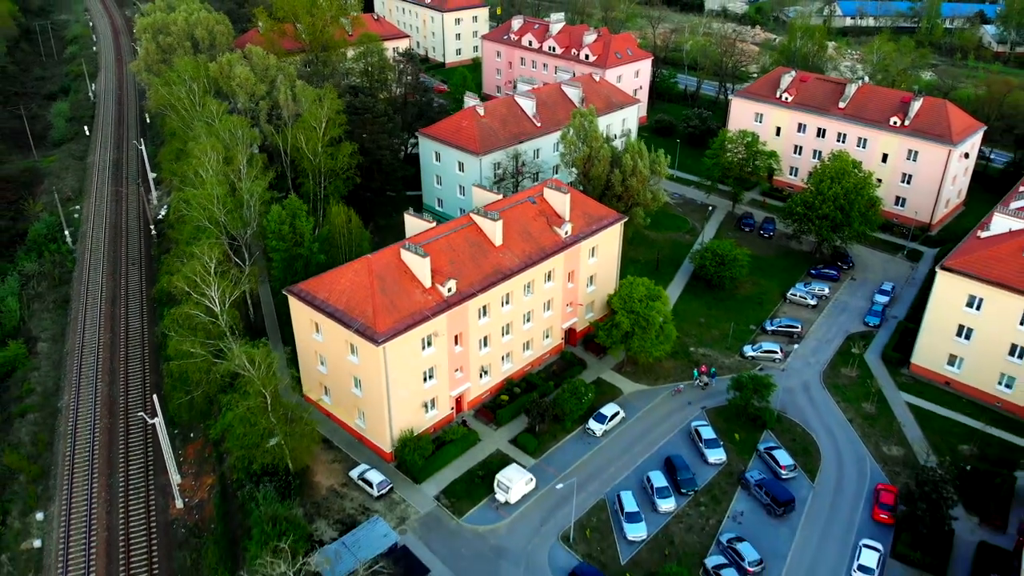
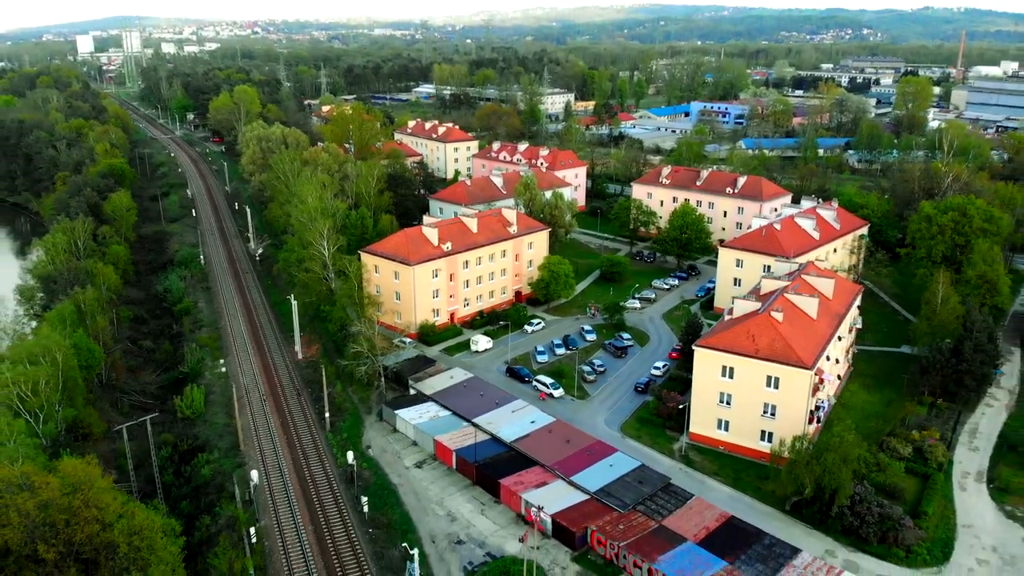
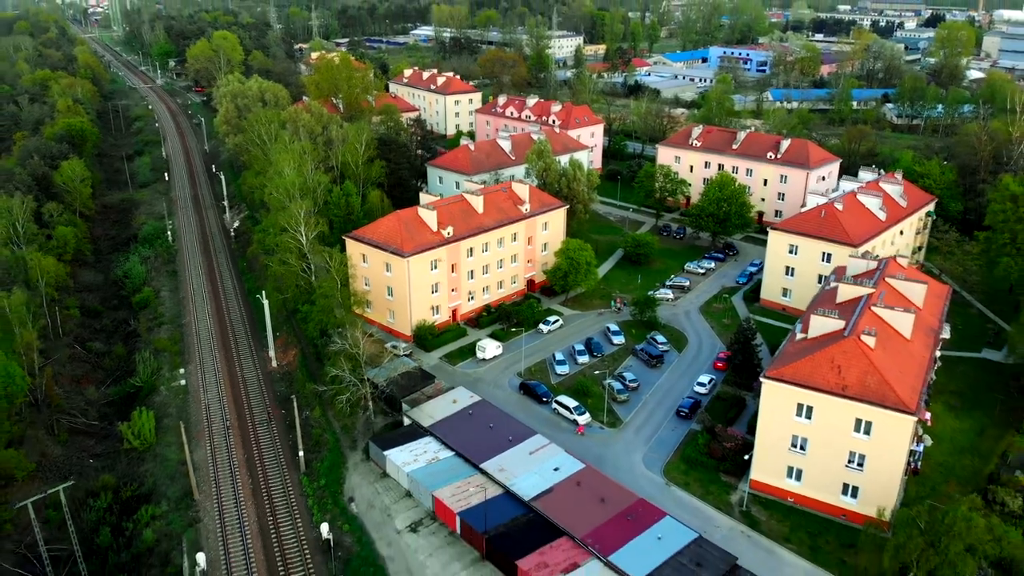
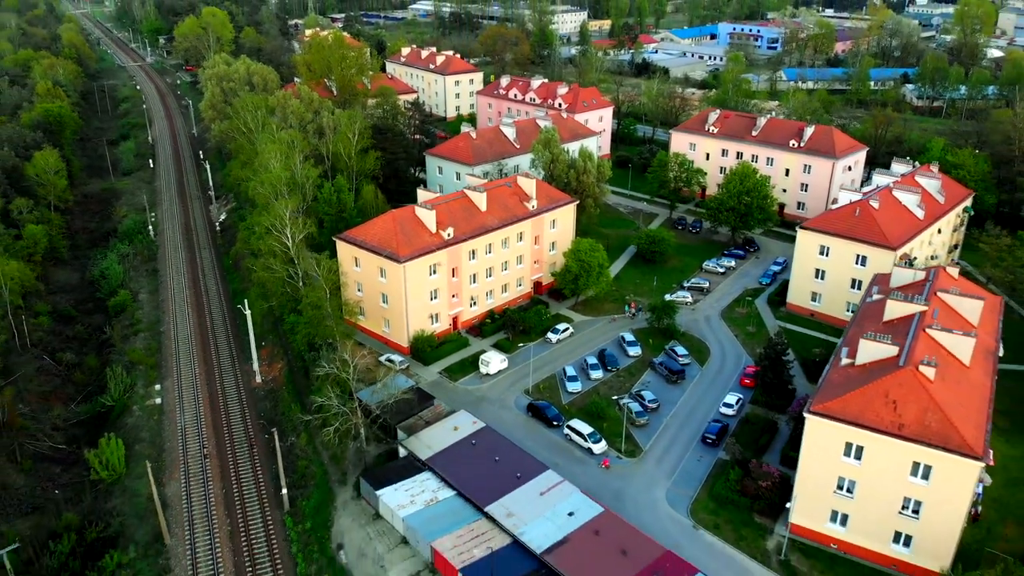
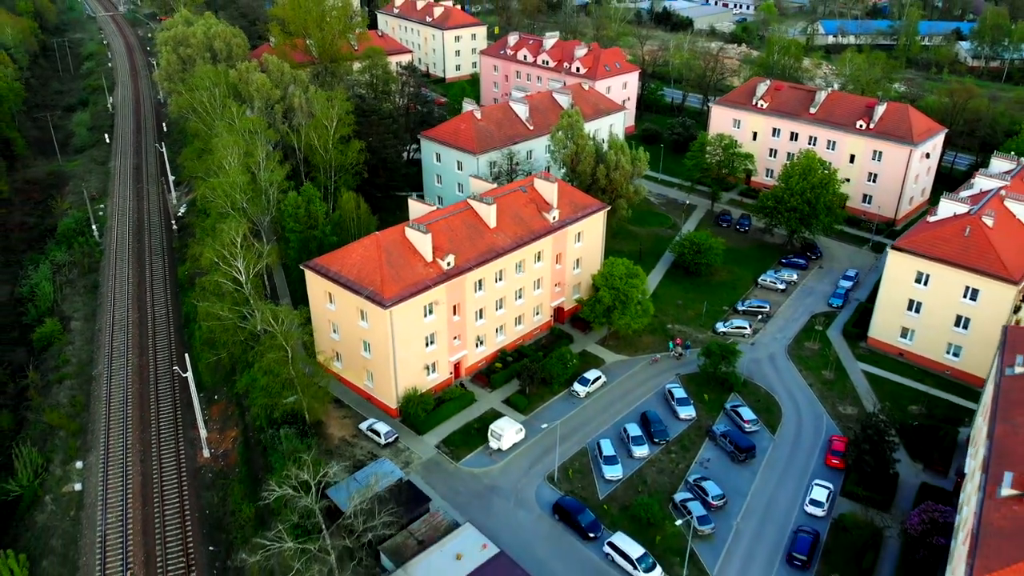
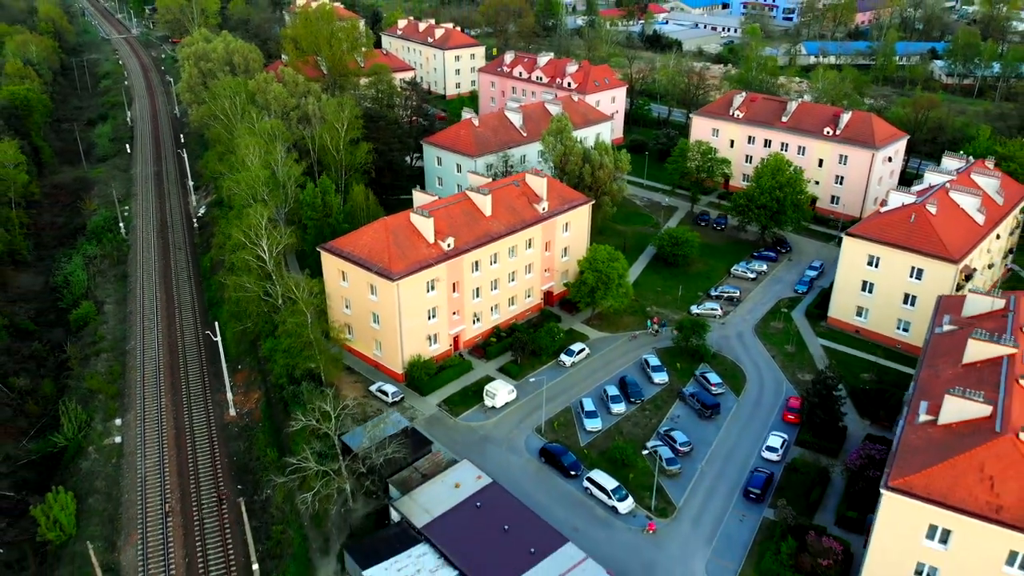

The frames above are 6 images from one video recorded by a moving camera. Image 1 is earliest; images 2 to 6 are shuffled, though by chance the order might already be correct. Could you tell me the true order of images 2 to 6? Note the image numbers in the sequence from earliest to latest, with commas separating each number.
5, 6, 4, 3, 2
